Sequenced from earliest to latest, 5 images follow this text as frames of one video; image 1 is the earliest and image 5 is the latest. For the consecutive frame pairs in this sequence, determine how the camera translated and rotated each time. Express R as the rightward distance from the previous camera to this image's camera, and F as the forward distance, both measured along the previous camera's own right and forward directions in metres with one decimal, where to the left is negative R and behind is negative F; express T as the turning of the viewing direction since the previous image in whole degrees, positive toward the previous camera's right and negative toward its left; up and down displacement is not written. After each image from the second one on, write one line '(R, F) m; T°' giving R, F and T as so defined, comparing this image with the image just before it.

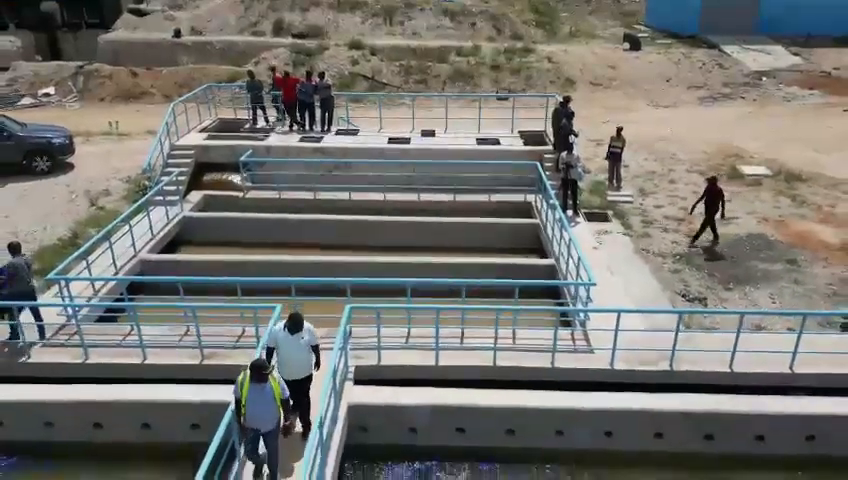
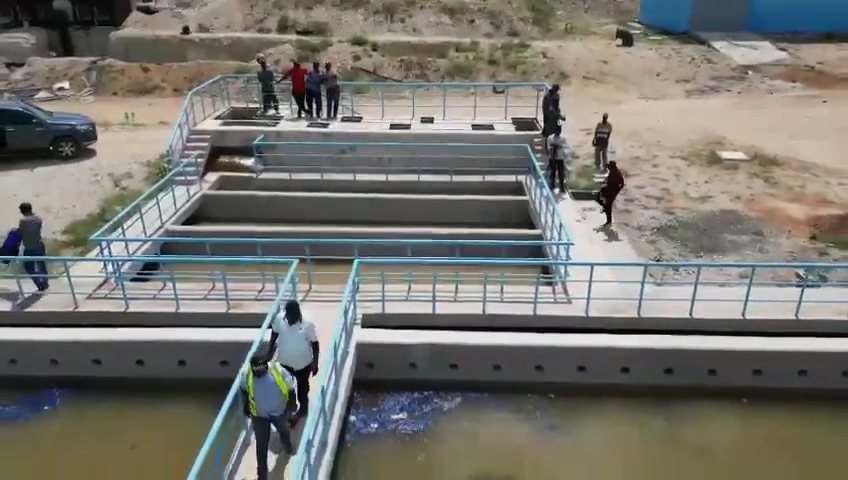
(0.0, -0.9) m; 0°
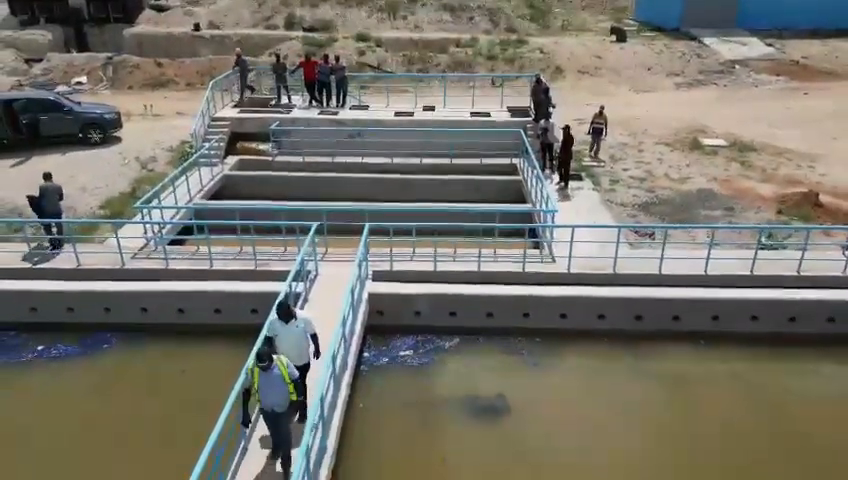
(0.0, -1.1) m; 0°
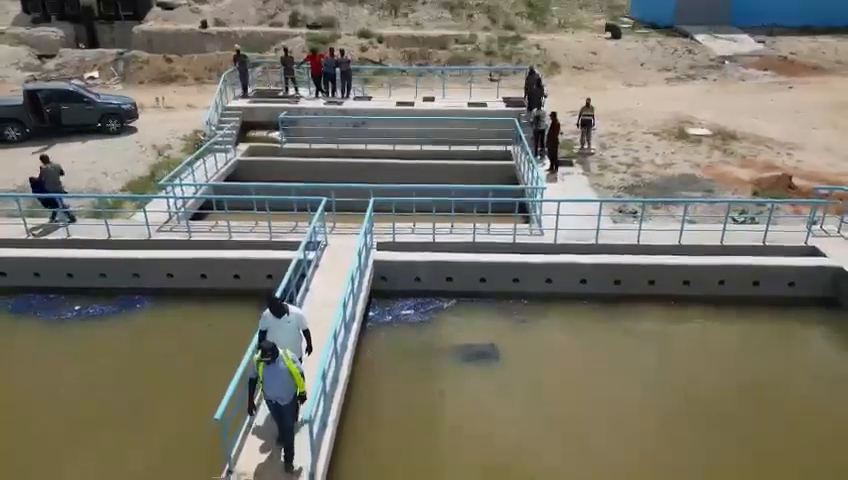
(0.0, -0.8) m; 0°
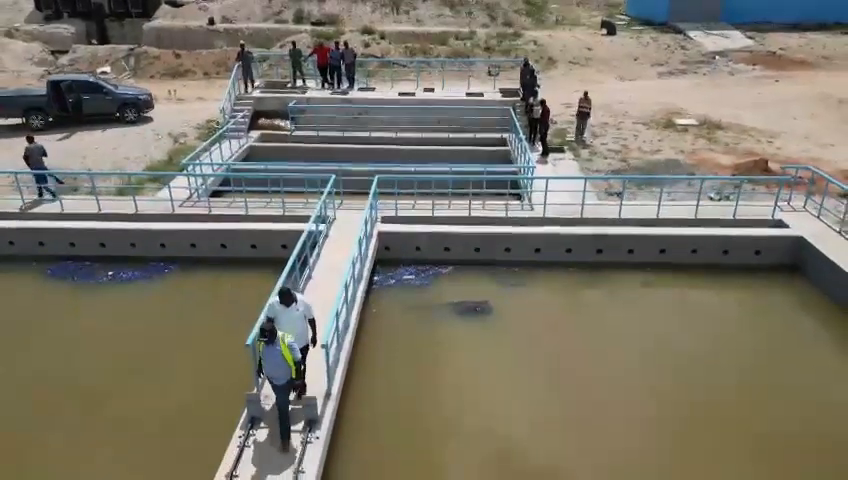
(0.0, -0.9) m; 0°
